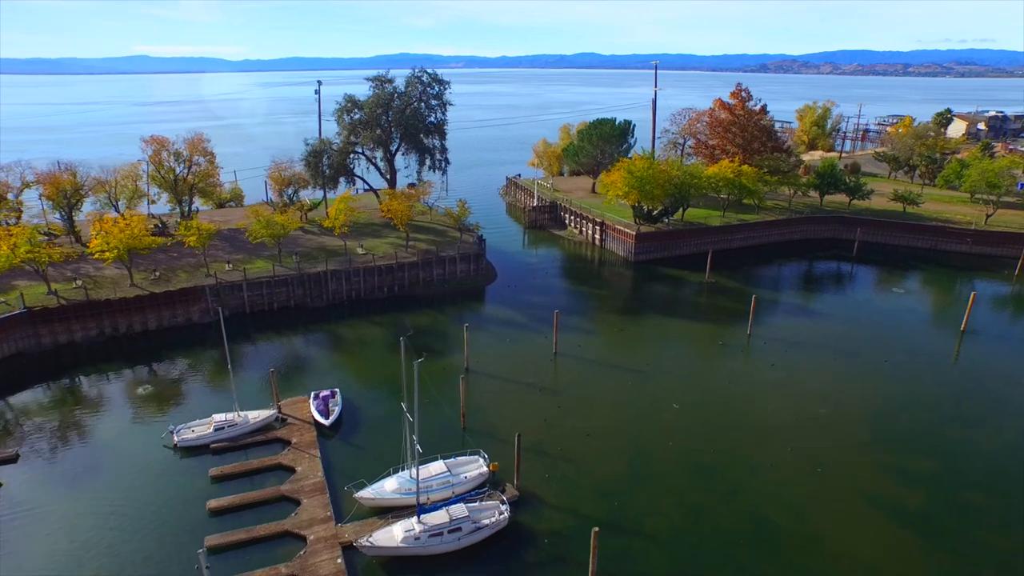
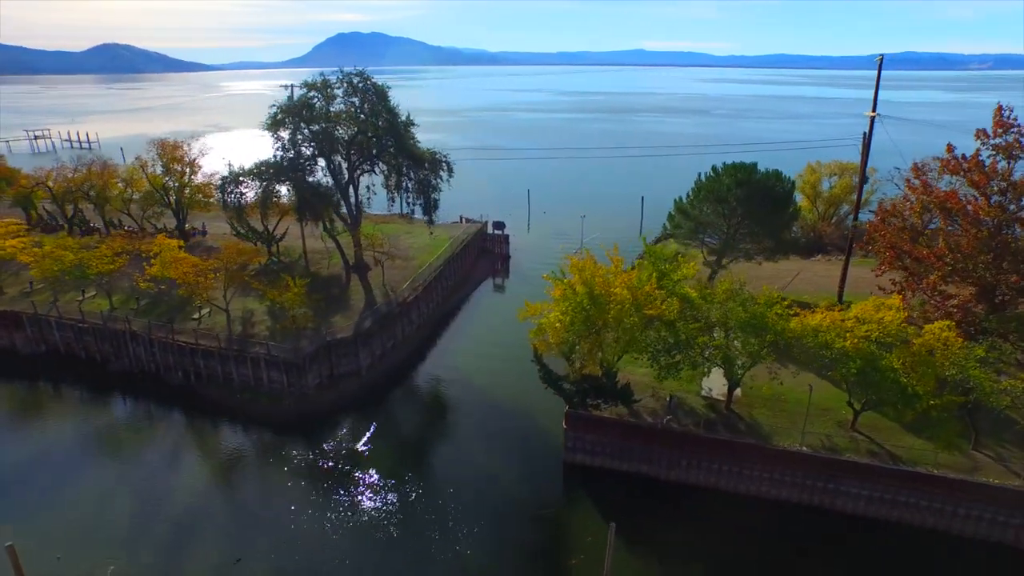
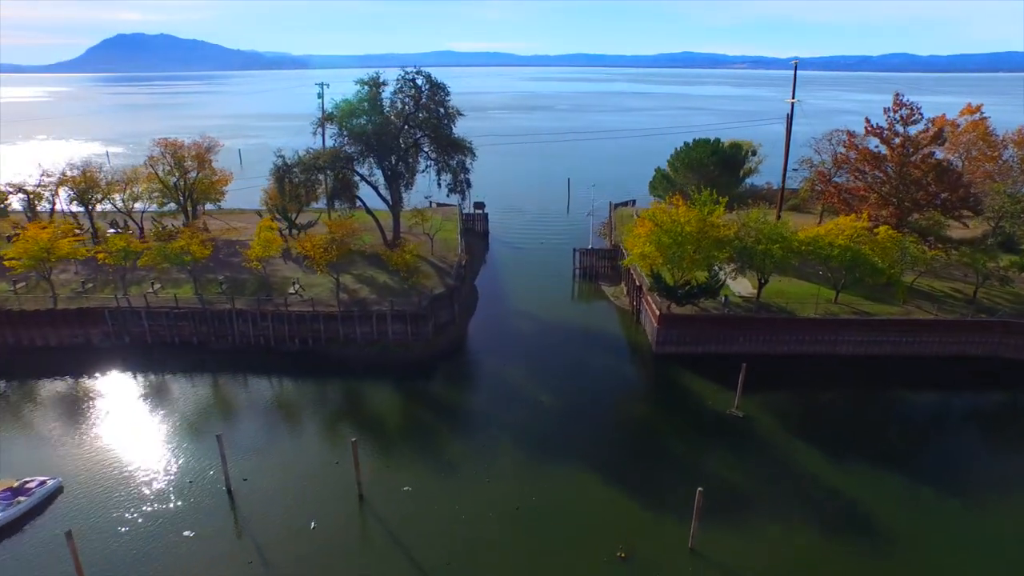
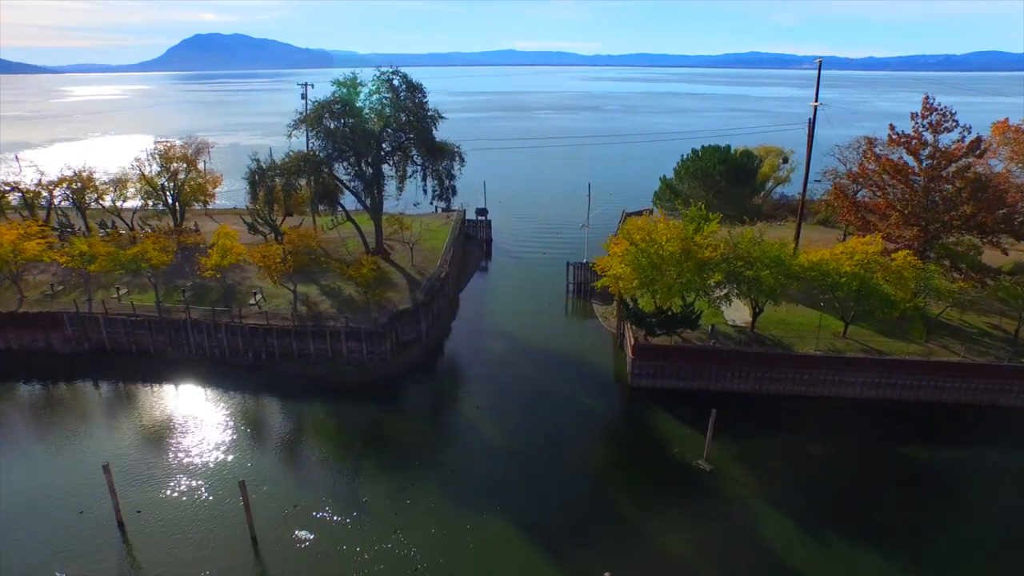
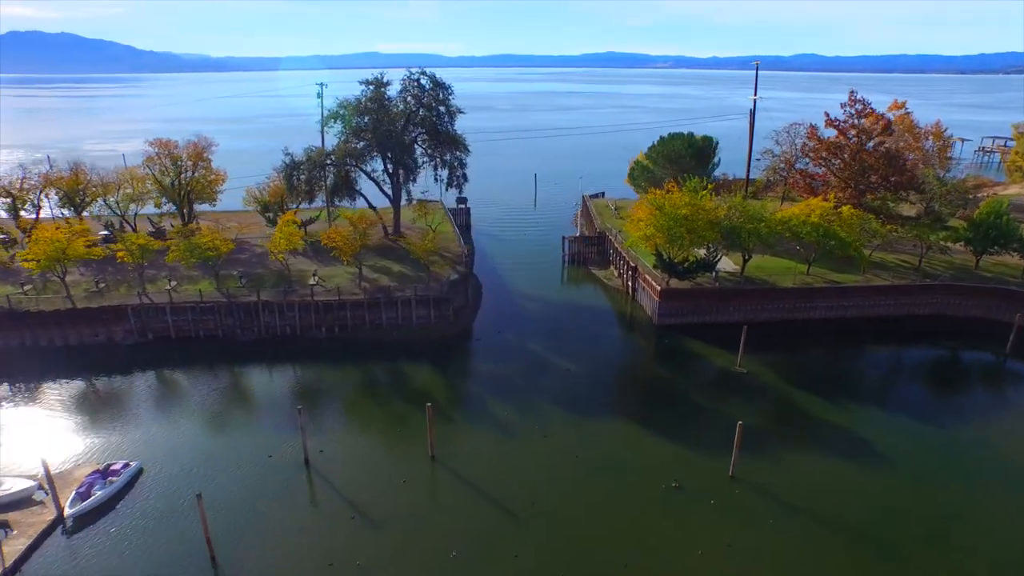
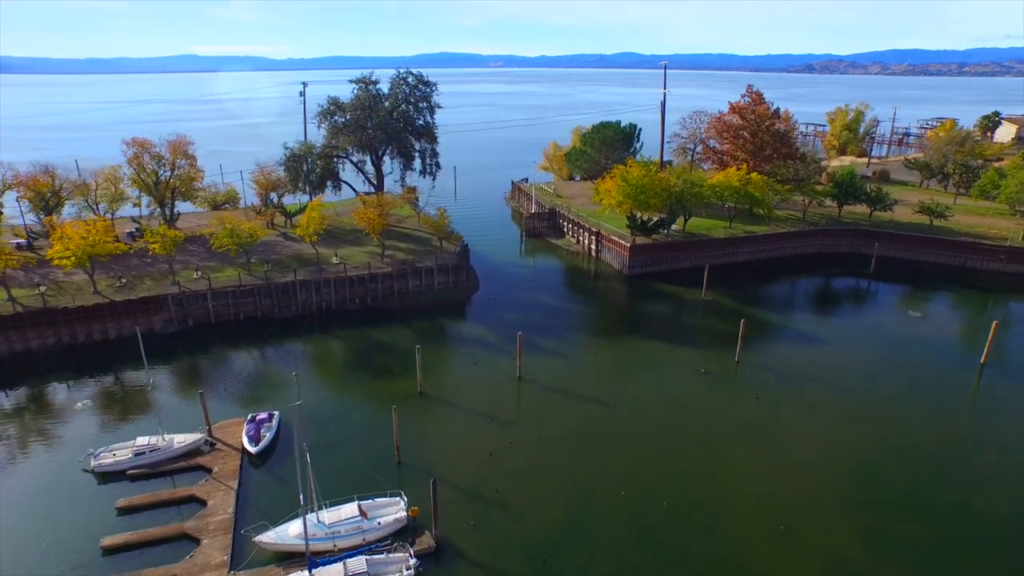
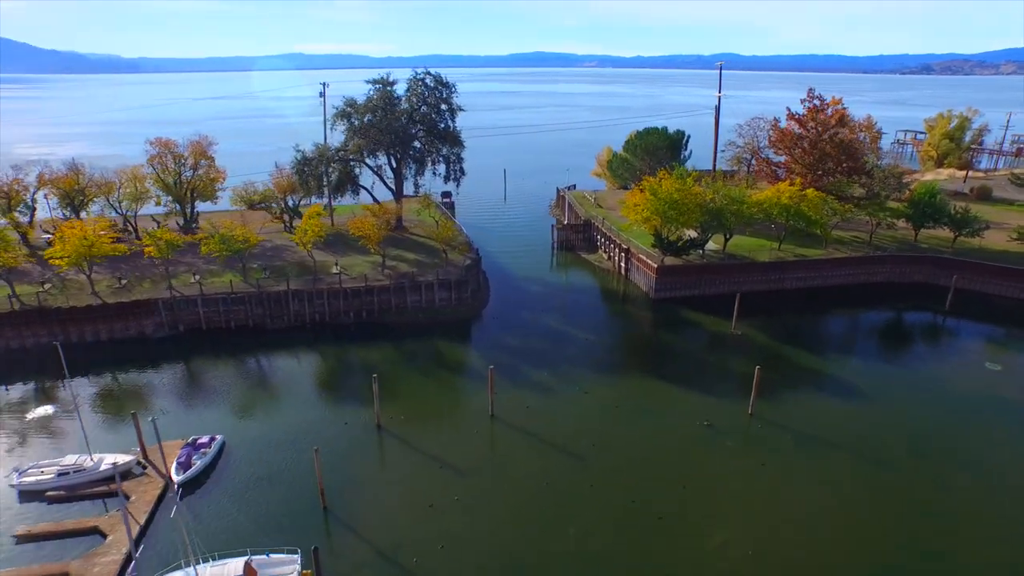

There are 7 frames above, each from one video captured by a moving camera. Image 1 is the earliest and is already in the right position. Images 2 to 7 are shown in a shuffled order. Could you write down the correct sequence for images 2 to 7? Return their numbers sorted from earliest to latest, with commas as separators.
6, 7, 5, 3, 4, 2
